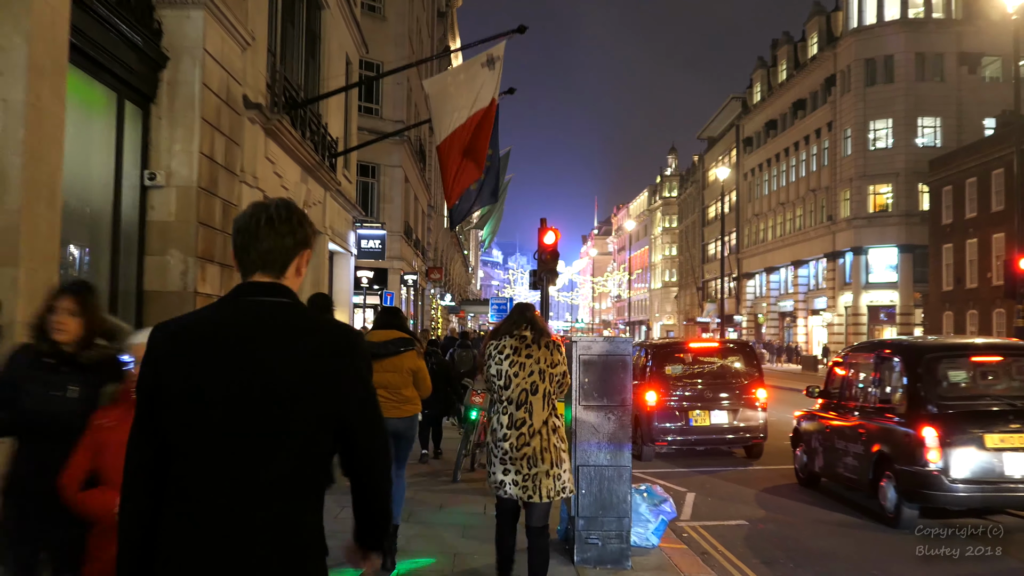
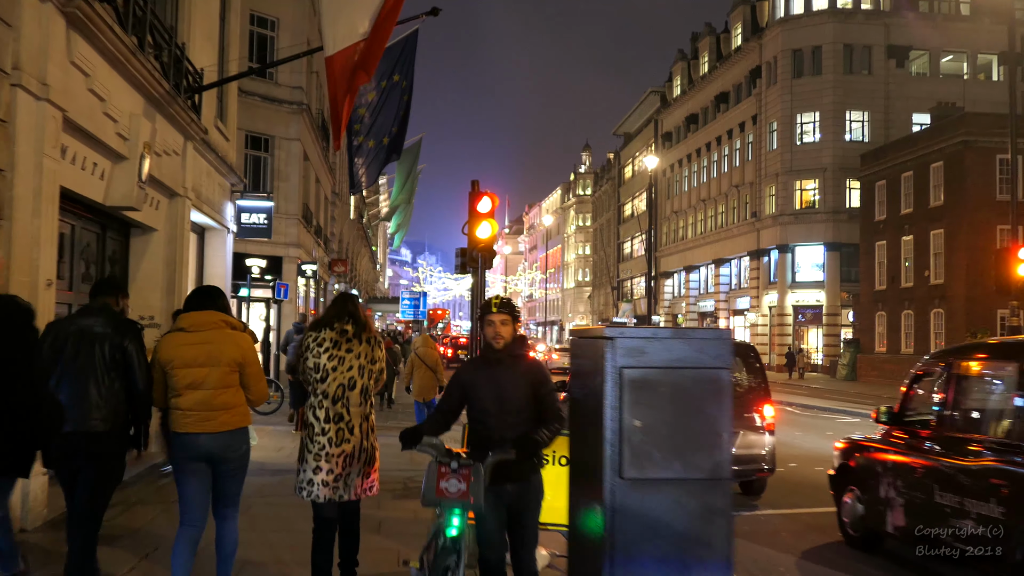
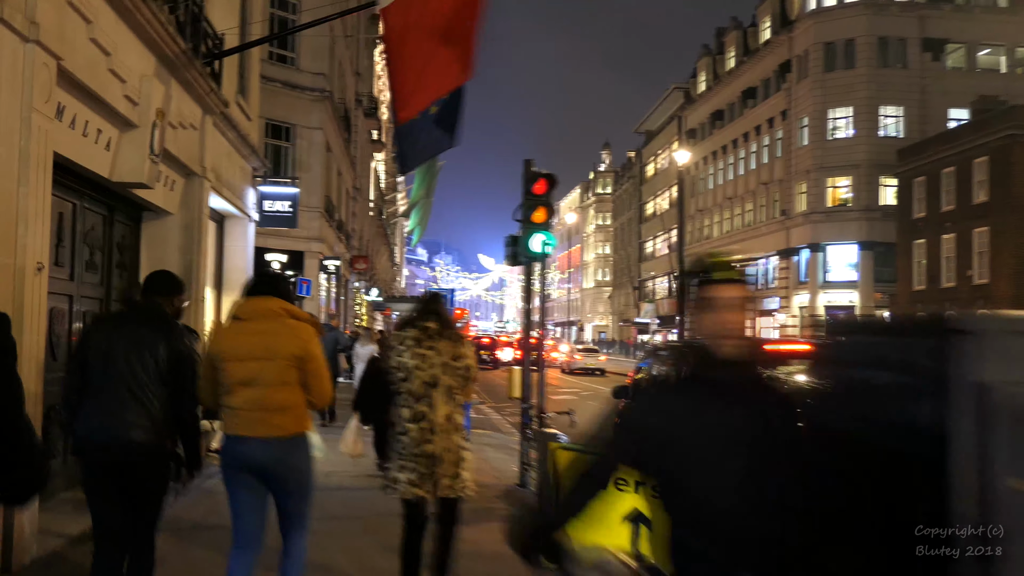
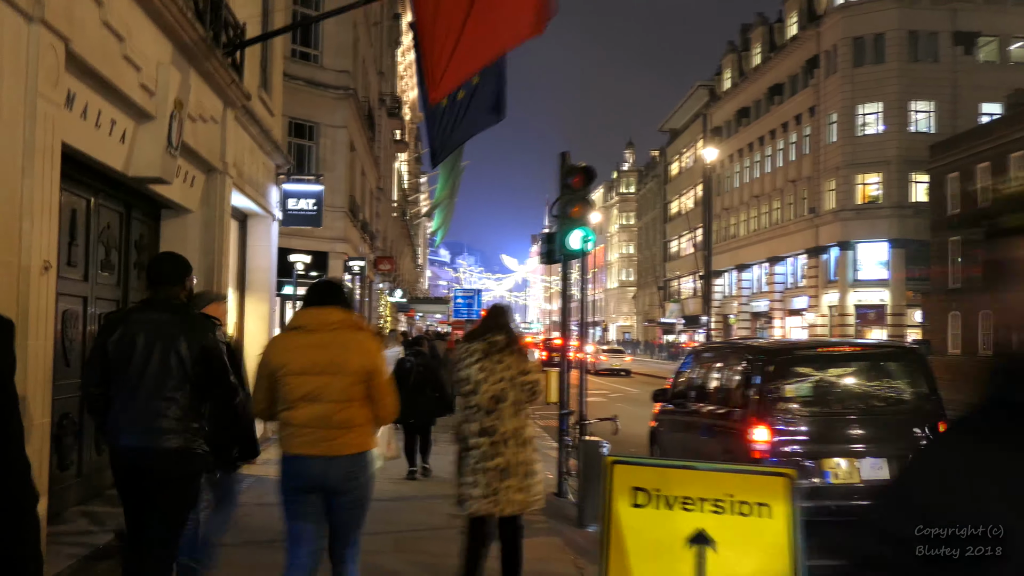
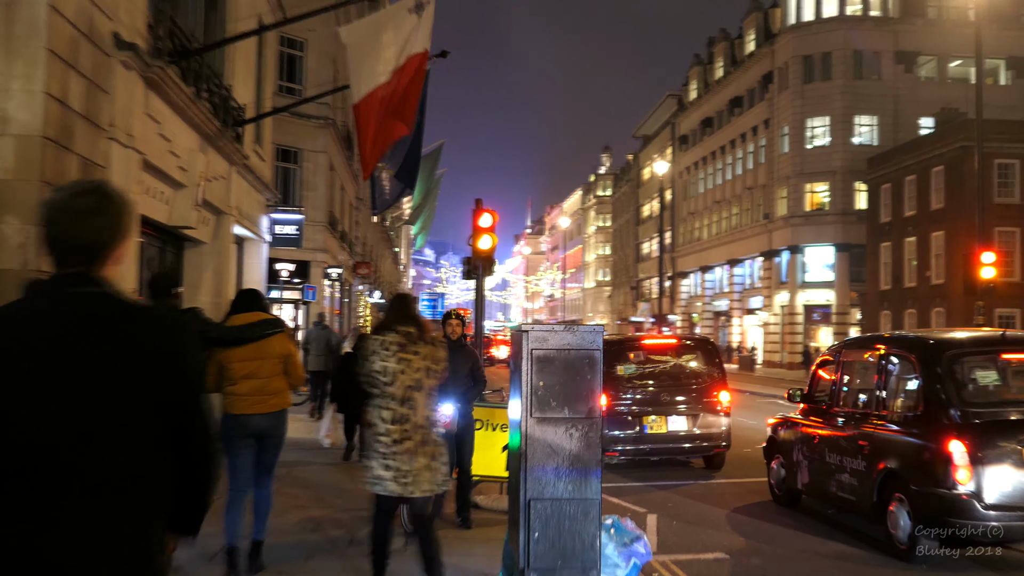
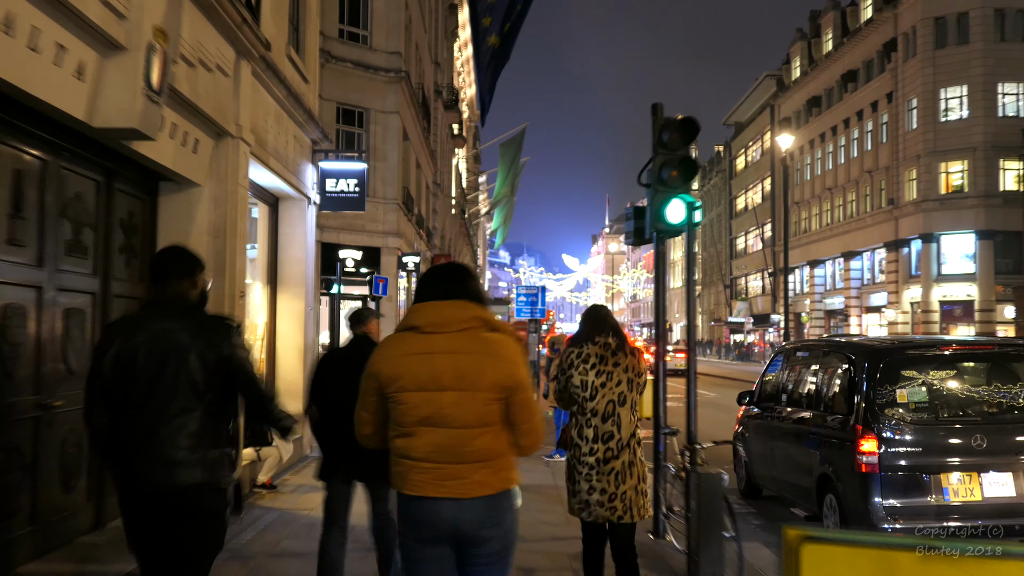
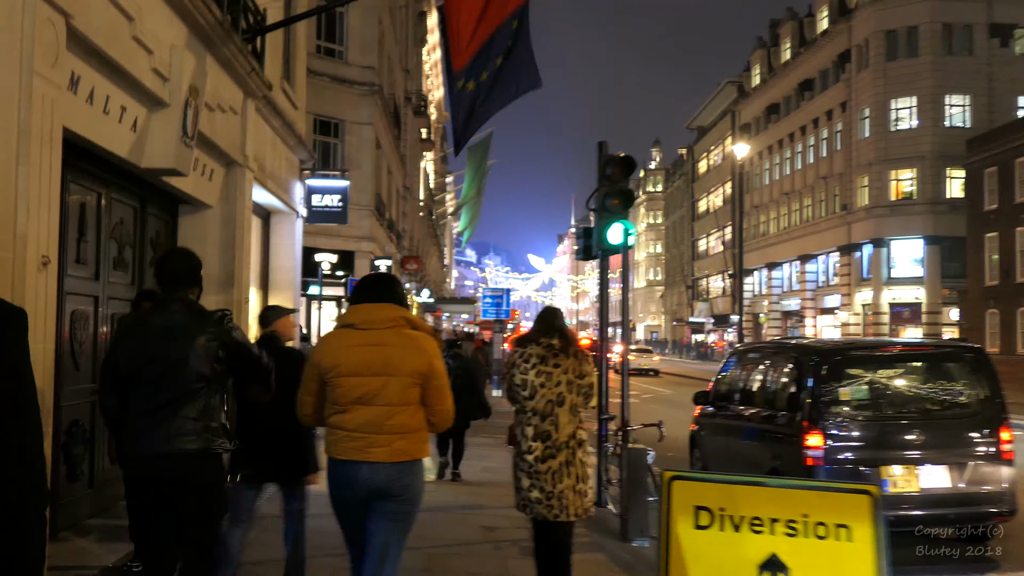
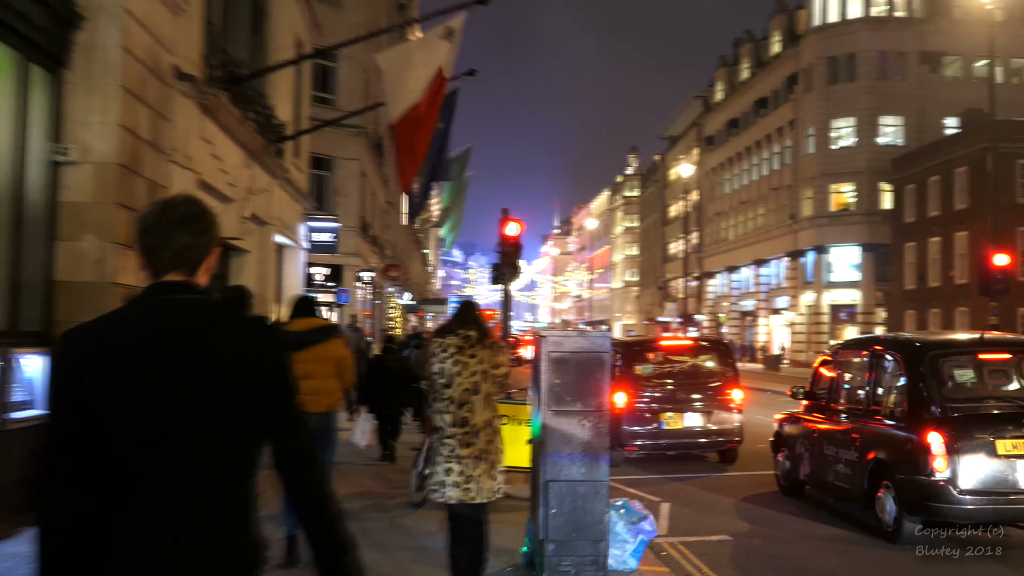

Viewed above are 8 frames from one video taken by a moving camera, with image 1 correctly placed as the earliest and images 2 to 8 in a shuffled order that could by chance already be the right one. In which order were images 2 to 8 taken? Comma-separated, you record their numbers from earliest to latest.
8, 5, 2, 3, 4, 7, 6
